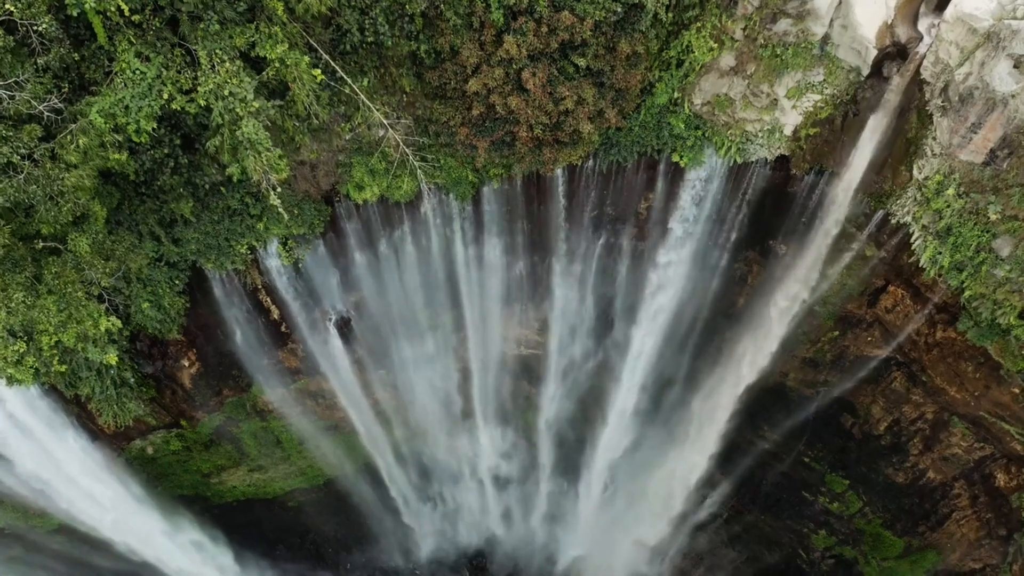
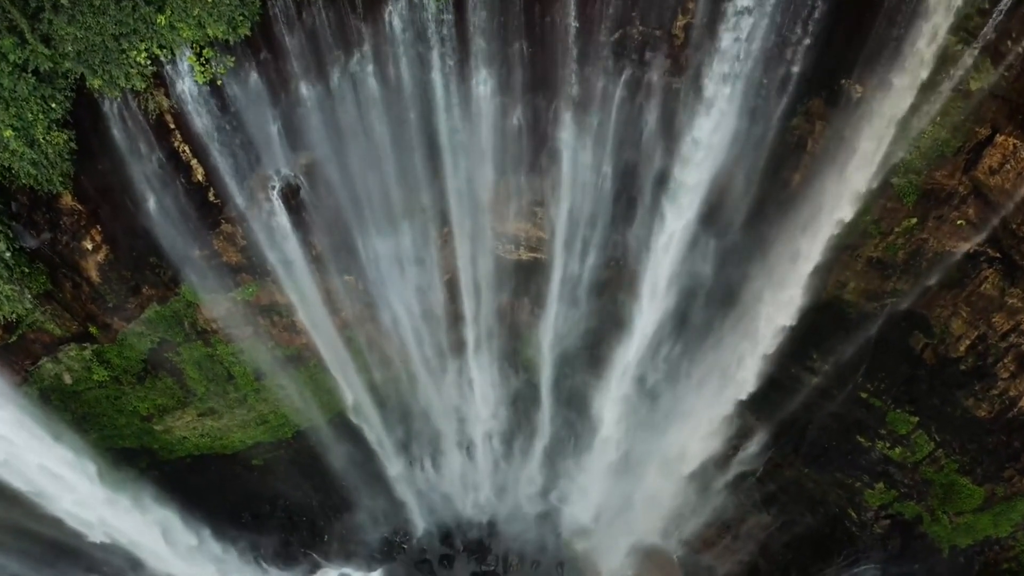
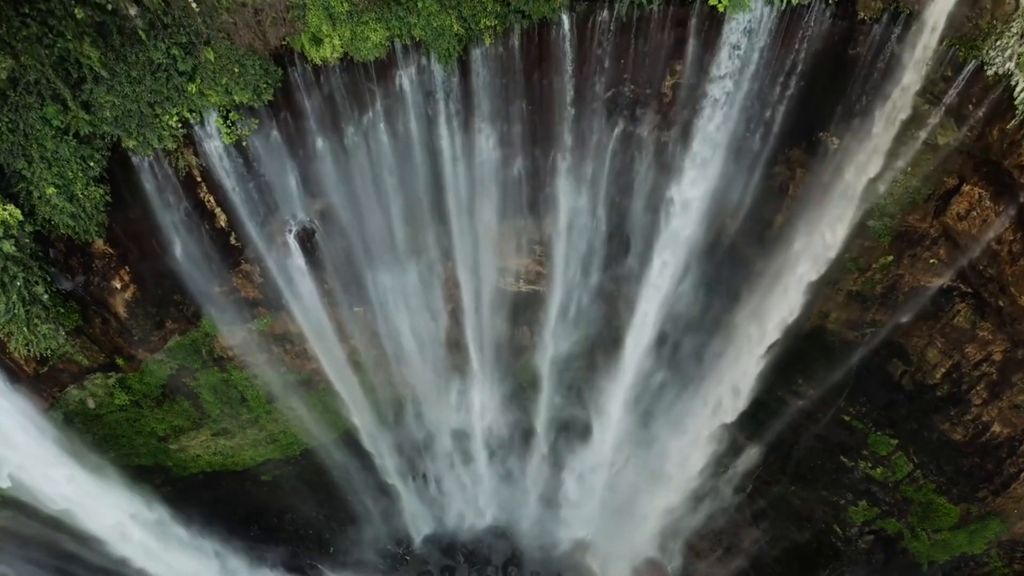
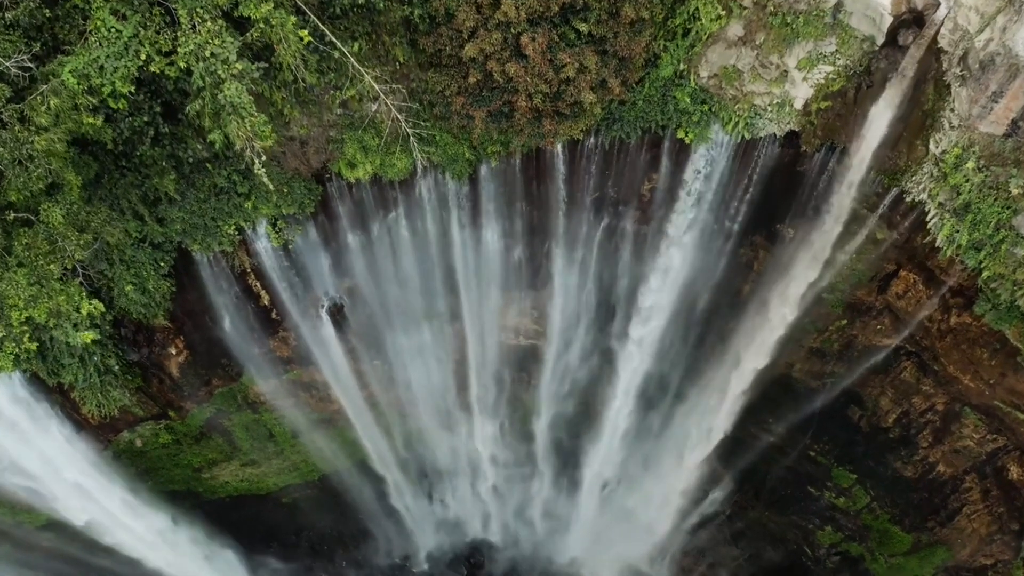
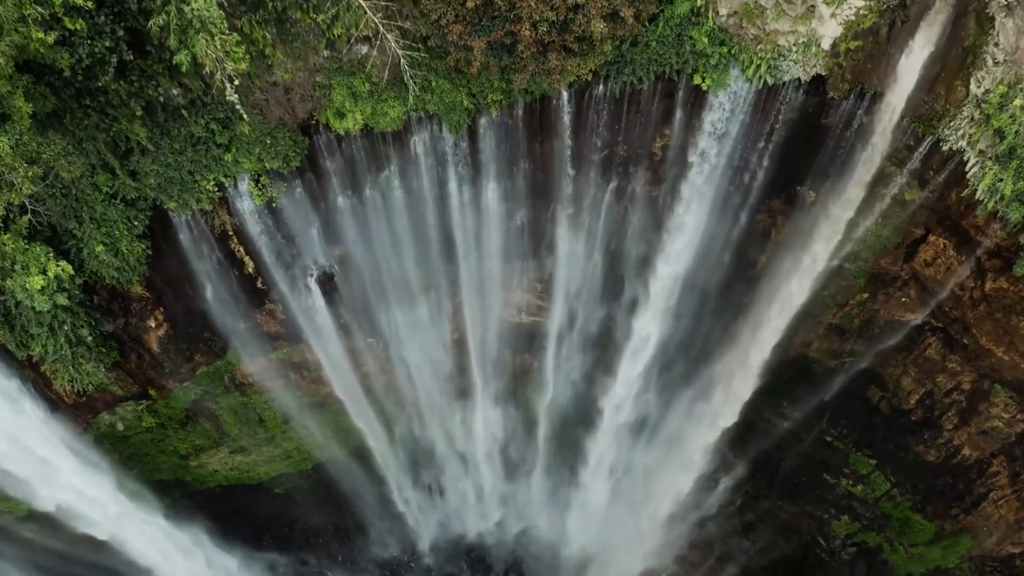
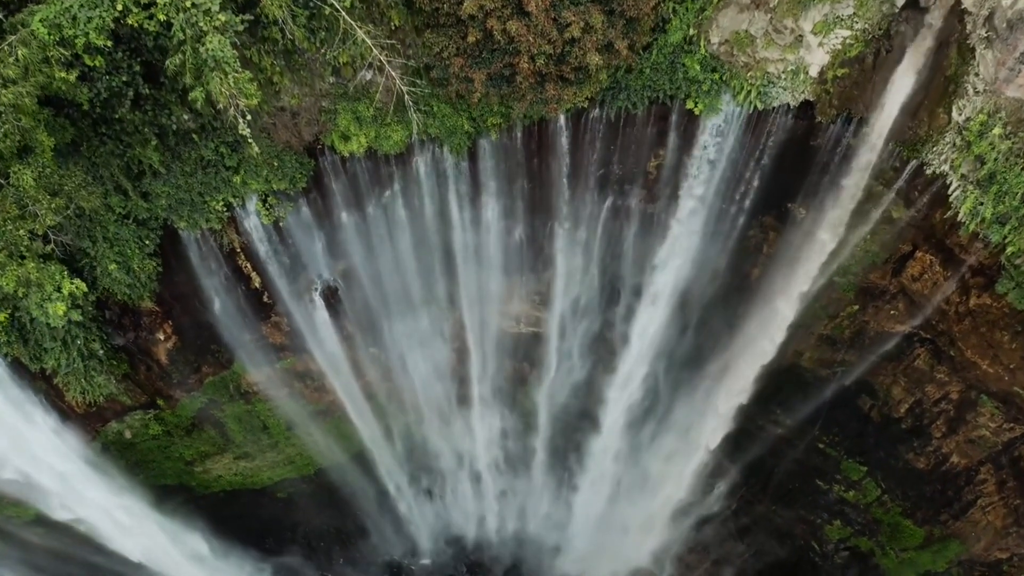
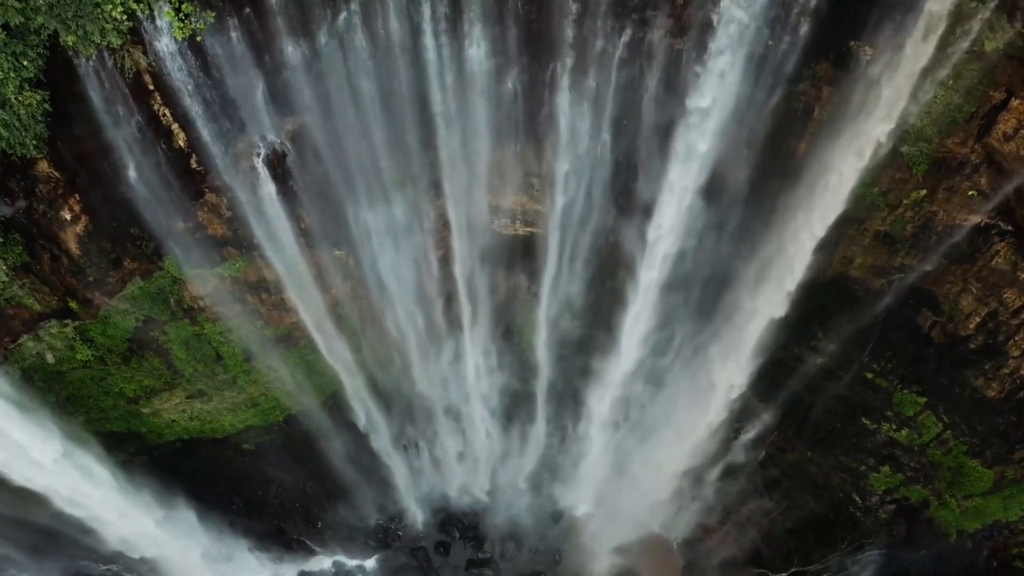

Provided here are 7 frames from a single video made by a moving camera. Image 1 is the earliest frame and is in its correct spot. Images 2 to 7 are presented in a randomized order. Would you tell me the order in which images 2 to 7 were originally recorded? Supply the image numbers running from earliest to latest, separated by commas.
4, 6, 5, 3, 2, 7
